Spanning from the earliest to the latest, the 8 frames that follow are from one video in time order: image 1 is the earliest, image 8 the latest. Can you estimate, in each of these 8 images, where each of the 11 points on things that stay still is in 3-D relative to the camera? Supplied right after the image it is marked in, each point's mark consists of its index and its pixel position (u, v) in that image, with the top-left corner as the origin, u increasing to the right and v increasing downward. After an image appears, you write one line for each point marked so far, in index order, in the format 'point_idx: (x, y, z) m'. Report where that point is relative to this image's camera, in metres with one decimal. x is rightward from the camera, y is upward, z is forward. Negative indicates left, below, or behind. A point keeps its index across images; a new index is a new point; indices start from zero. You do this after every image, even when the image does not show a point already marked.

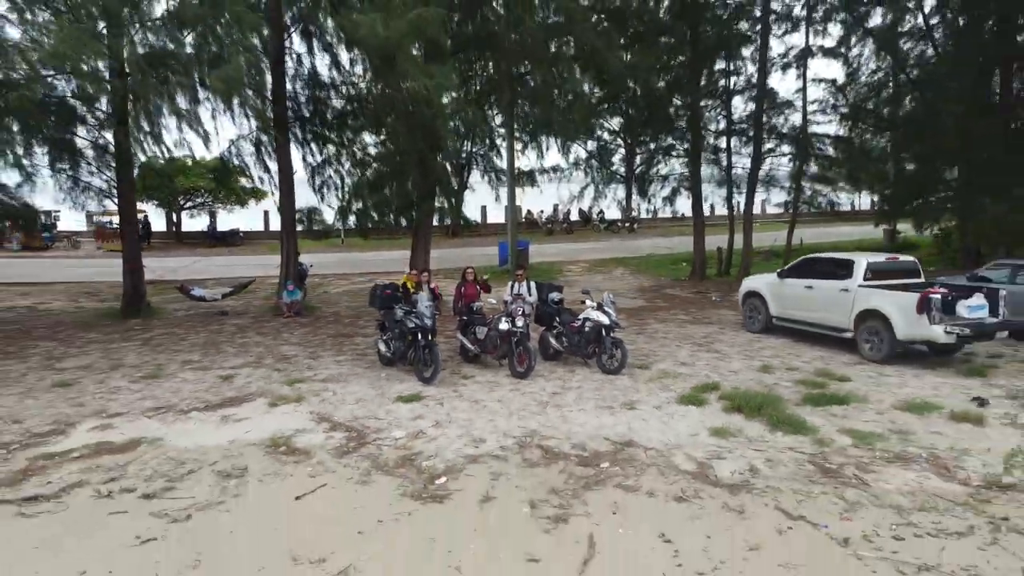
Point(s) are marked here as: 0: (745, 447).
0: (+1.5, -1.0, +4.8) m
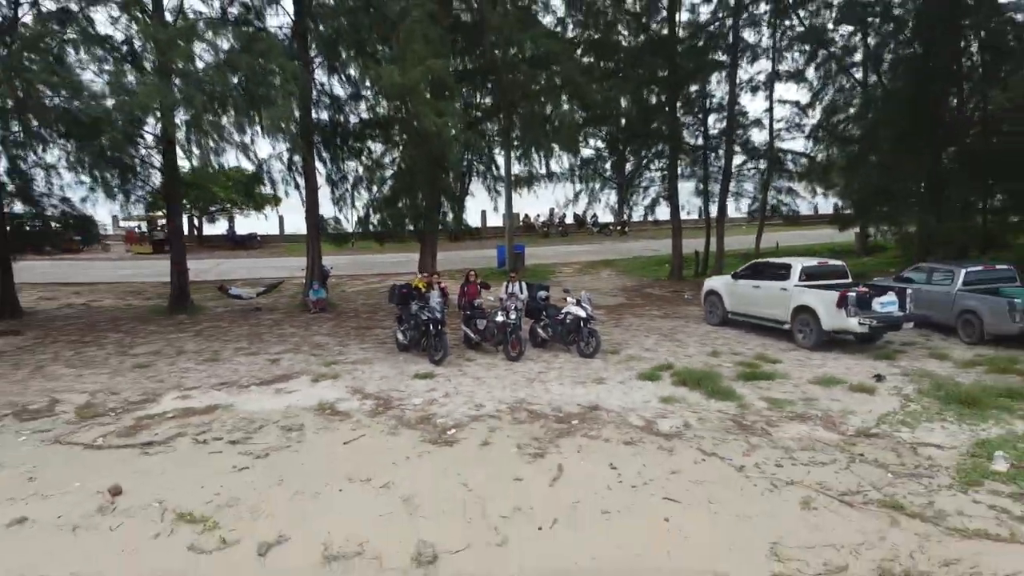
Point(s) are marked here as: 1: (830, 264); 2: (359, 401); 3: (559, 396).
0: (+1.4, -1.0, +6.2) m
1: (+3.6, +0.3, +8.5) m
2: (-1.3, -1.0, +6.6) m
3: (+0.4, -0.9, +6.6) m
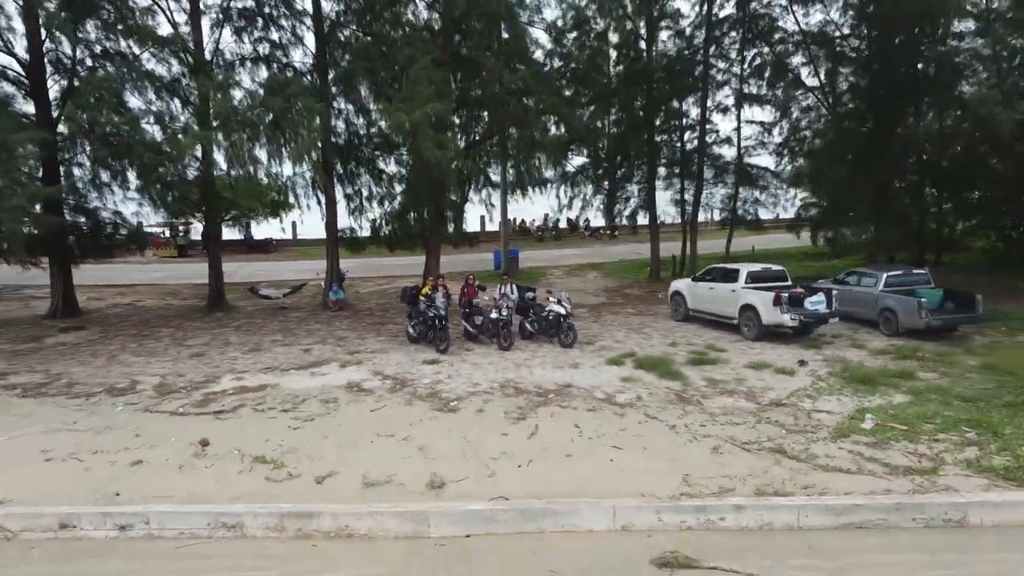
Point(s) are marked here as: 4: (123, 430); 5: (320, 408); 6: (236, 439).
0: (+1.3, -1.0, +7.8) m
1: (+3.5, +0.3, +10.1) m
2: (-1.4, -1.0, +8.2) m
3: (+0.3, -1.0, +8.2) m
4: (-3.5, -1.3, +6.8) m
5: (-1.9, -1.2, +7.3) m
6: (-2.4, -1.3, +6.5) m
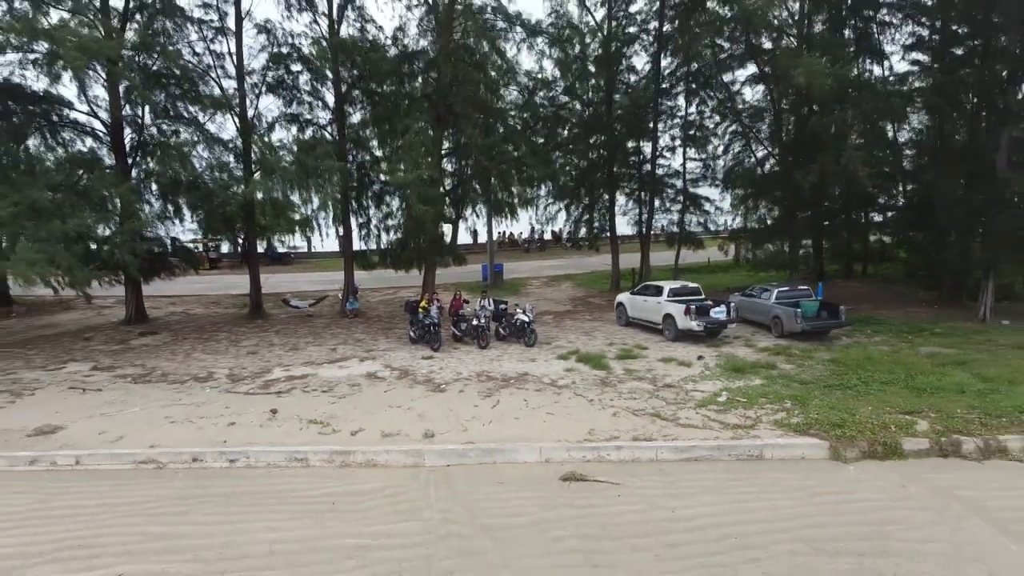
0: (+0.9, -1.2, +10.8) m
1: (+3.1, 0.0, +13.2) m
2: (-1.8, -1.3, +11.3) m
3: (-0.1, -1.2, +11.2) m
4: (-3.9, -1.6, +9.9) m
5: (-2.3, -1.4, +10.4) m
6: (-2.8, -1.6, +9.6) m
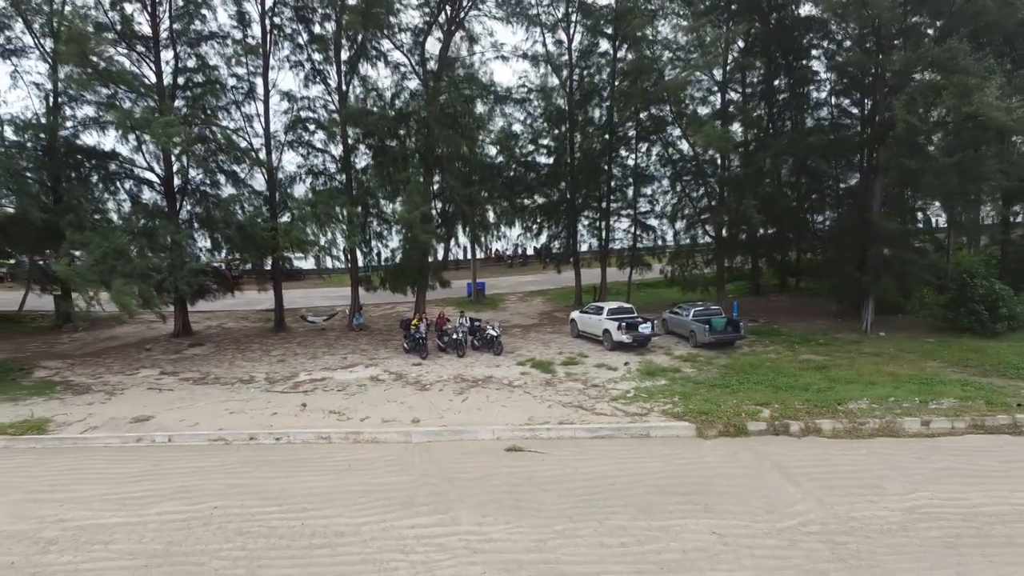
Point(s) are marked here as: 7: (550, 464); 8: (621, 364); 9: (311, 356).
0: (+0.3, -1.7, +14.4) m
1: (+2.5, -0.4, +16.7) m
2: (-2.4, -1.7, +14.8) m
3: (-0.7, -1.7, +14.8) m
4: (-4.5, -2.0, +13.4) m
5: (-2.9, -1.9, +13.9) m
6: (-3.4, -2.0, +13.1) m
7: (+0.5, -2.5, +10.7) m
8: (+2.2, -1.5, +15.1) m
9: (-4.4, -1.5, +16.4) m
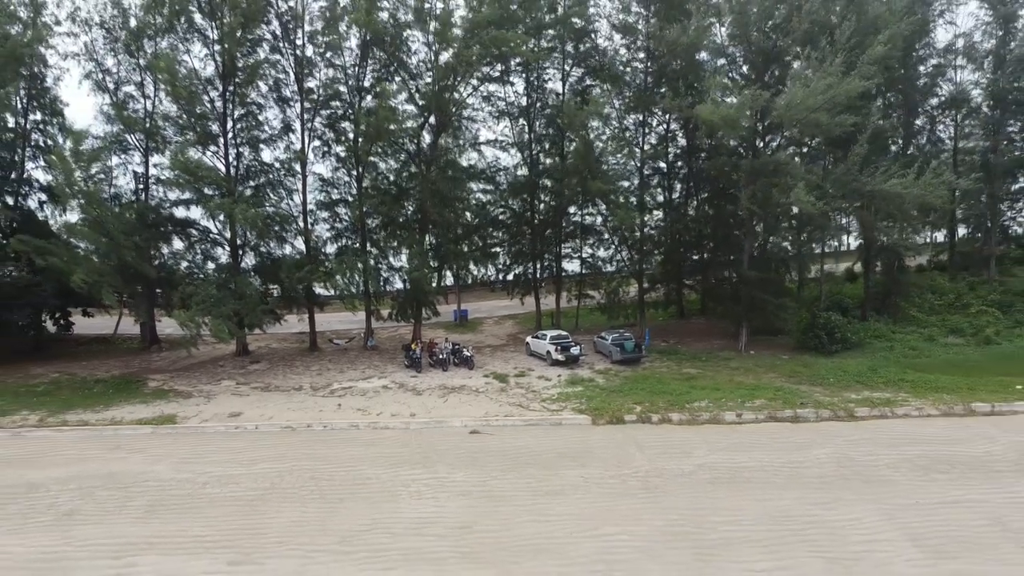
0: (-0.6, -2.7, +21.1) m
1: (+1.5, -1.4, +23.4) m
2: (-3.4, -2.8, +21.5) m
3: (-1.6, -2.7, +21.5) m
4: (-5.5, -3.1, +20.1) m
5: (-3.8, -2.9, +20.6) m
6: (-4.3, -3.1, +19.8) m
7: (-0.4, -3.5, +17.4) m
8: (+1.3, -2.6, +21.8) m
9: (-5.3, -2.5, +23.1) m
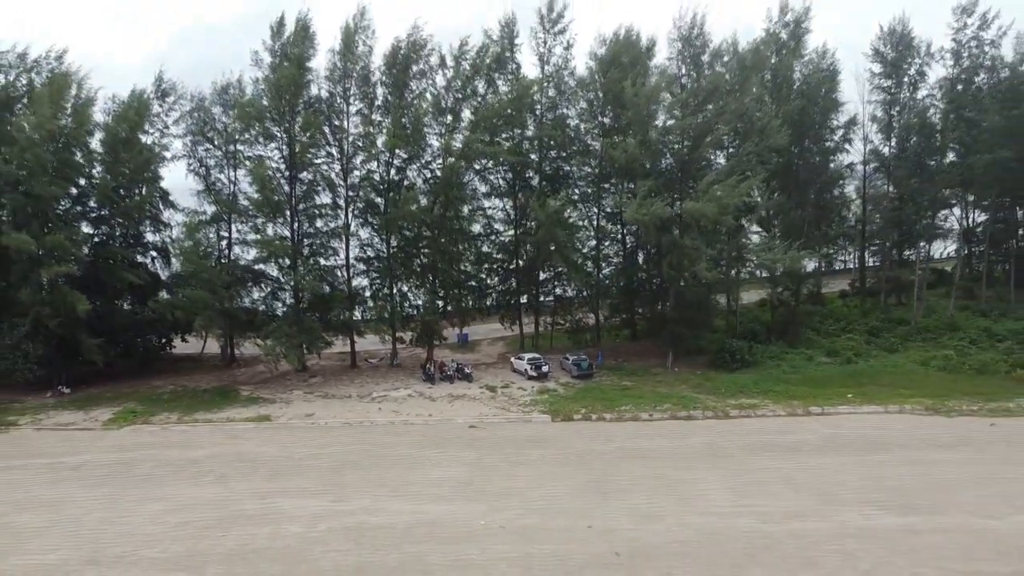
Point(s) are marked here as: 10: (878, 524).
0: (-1.2, -4.3, +30.0) m
1: (+1.0, -3.0, +32.3) m
2: (-3.9, -4.3, +30.4) m
3: (-2.2, -4.2, +30.4) m
4: (-6.0, -4.6, +29.0) m
5: (-4.3, -4.5, +29.5) m
6: (-4.8, -4.6, +28.8) m
7: (-0.9, -5.1, +26.4) m
8: (+0.7, -4.1, +30.7) m
9: (-5.9, -4.1, +32.0) m
10: (+9.4, -6.1, +19.2) m
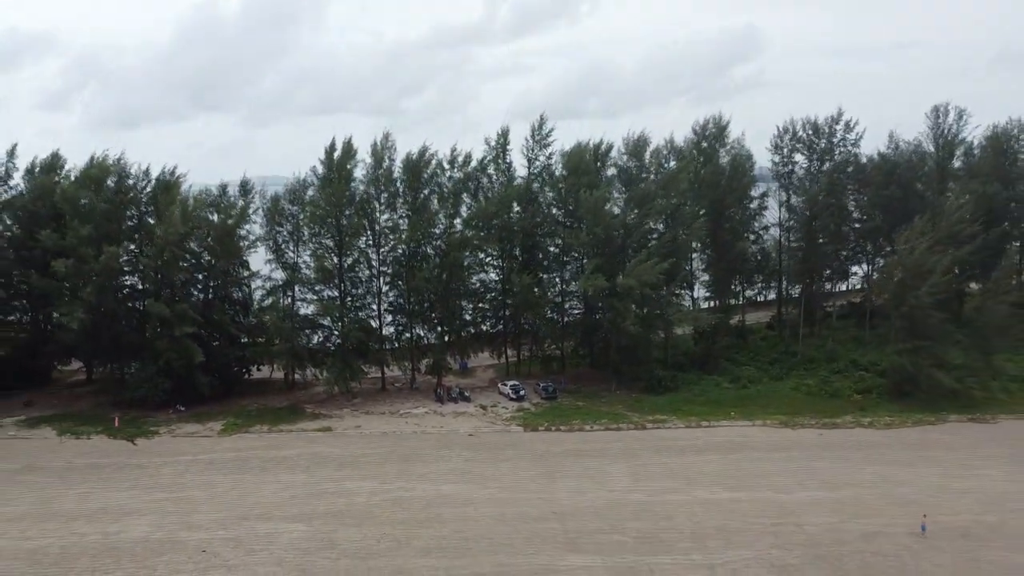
0: (-2.0, -7.1, +42.7) m
1: (+0.2, -5.7, +45.0) m
2: (-4.7, -7.1, +43.1) m
3: (-3.0, -7.0, +43.1) m
4: (-6.8, -7.4, +41.7) m
5: (-5.1, -7.2, +42.2) m
6: (-5.7, -7.4, +41.5) m
7: (-1.7, -7.9, +39.1) m
8: (-0.1, -6.9, +43.4) m
9: (-6.7, -6.8, +44.7) m
10: (+8.6, -8.9, +31.9) m
